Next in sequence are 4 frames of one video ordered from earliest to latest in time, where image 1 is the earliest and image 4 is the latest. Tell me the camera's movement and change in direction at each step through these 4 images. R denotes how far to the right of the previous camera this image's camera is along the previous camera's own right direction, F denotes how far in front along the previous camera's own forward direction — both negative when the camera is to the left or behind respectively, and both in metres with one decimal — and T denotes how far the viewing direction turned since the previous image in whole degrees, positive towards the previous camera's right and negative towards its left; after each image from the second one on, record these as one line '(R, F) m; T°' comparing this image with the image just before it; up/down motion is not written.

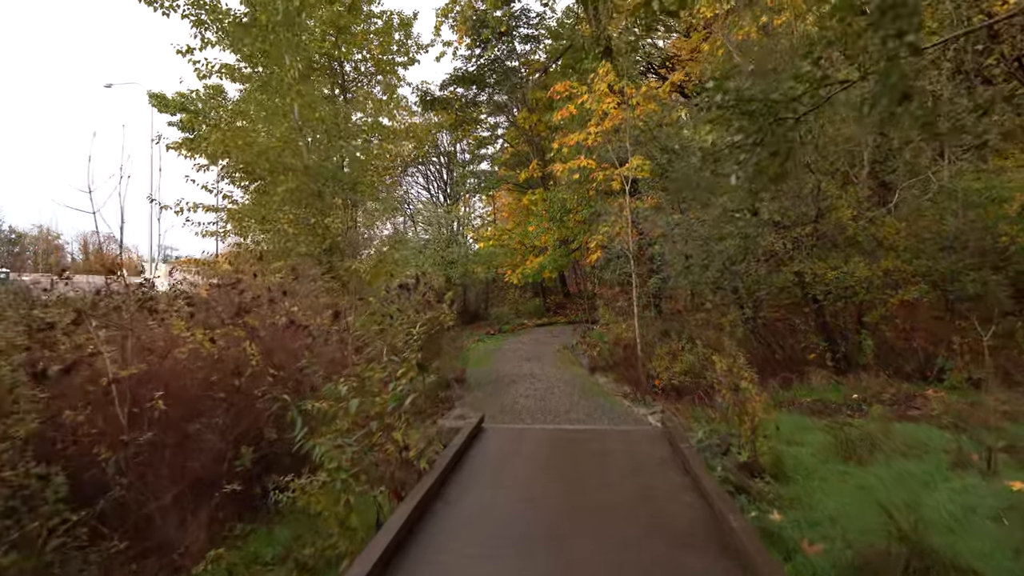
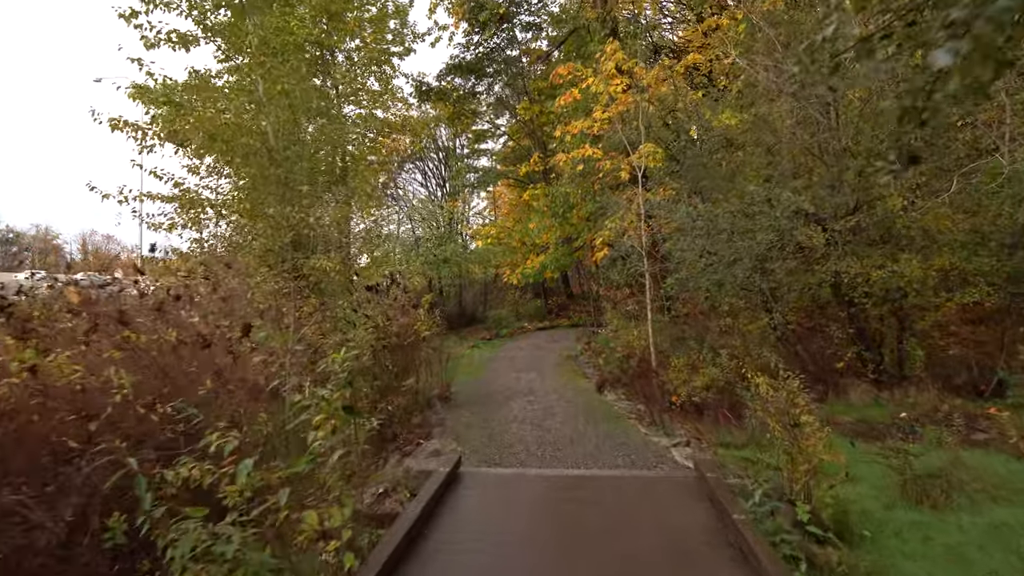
(+0.1, +1.4) m; 0°
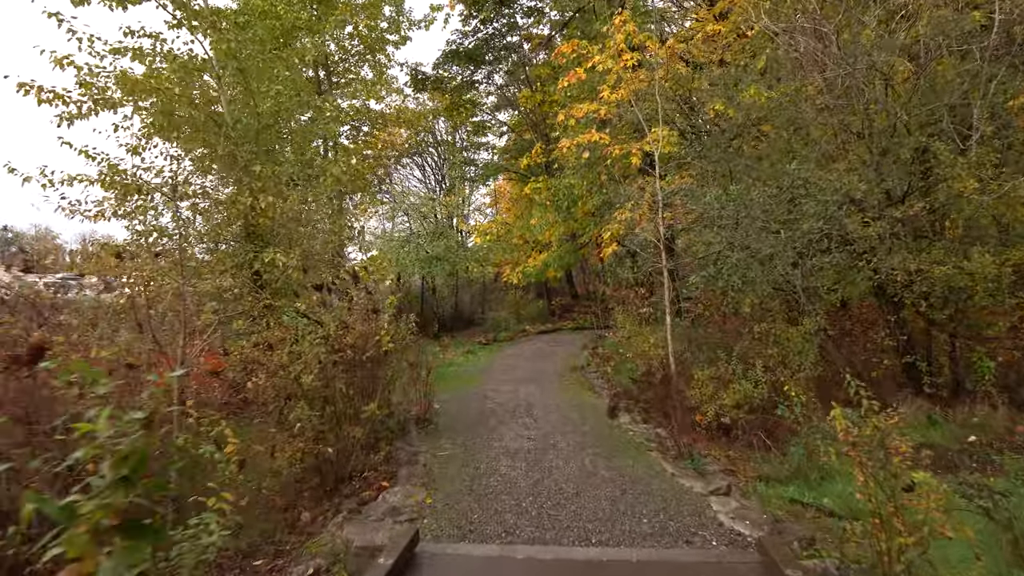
(+0.1, +1.4) m; 0°
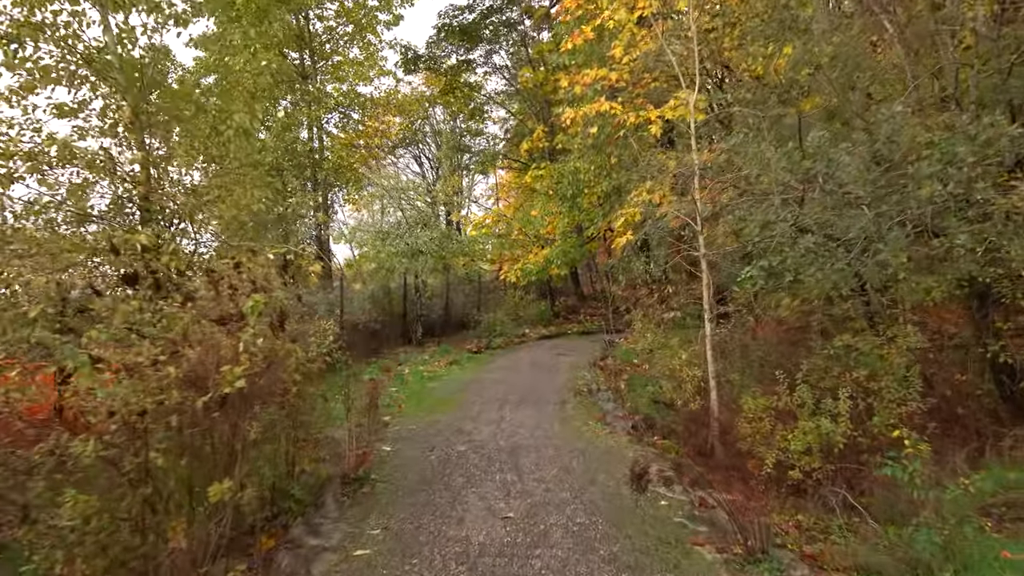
(+0.2, +2.1) m; 0°
